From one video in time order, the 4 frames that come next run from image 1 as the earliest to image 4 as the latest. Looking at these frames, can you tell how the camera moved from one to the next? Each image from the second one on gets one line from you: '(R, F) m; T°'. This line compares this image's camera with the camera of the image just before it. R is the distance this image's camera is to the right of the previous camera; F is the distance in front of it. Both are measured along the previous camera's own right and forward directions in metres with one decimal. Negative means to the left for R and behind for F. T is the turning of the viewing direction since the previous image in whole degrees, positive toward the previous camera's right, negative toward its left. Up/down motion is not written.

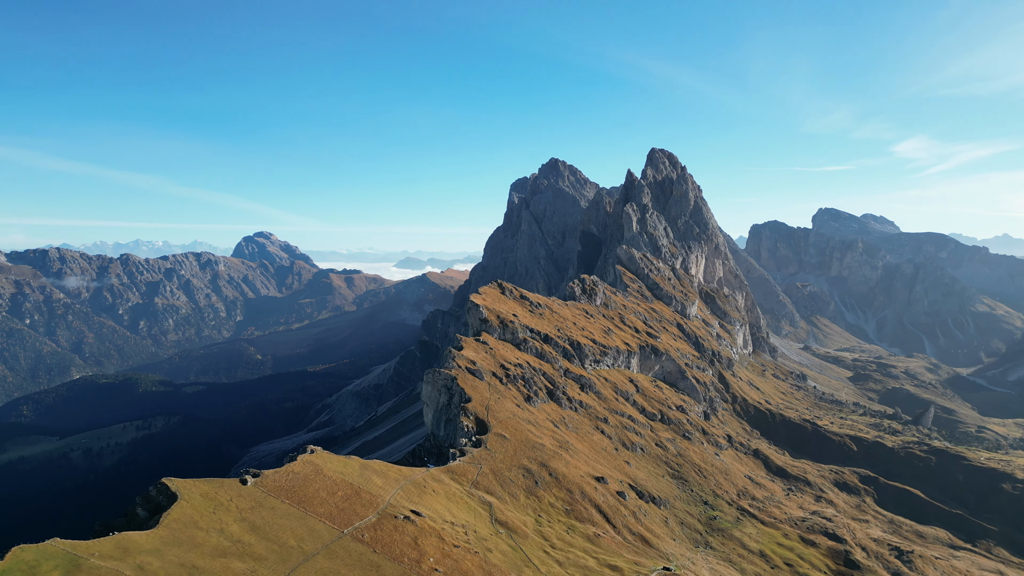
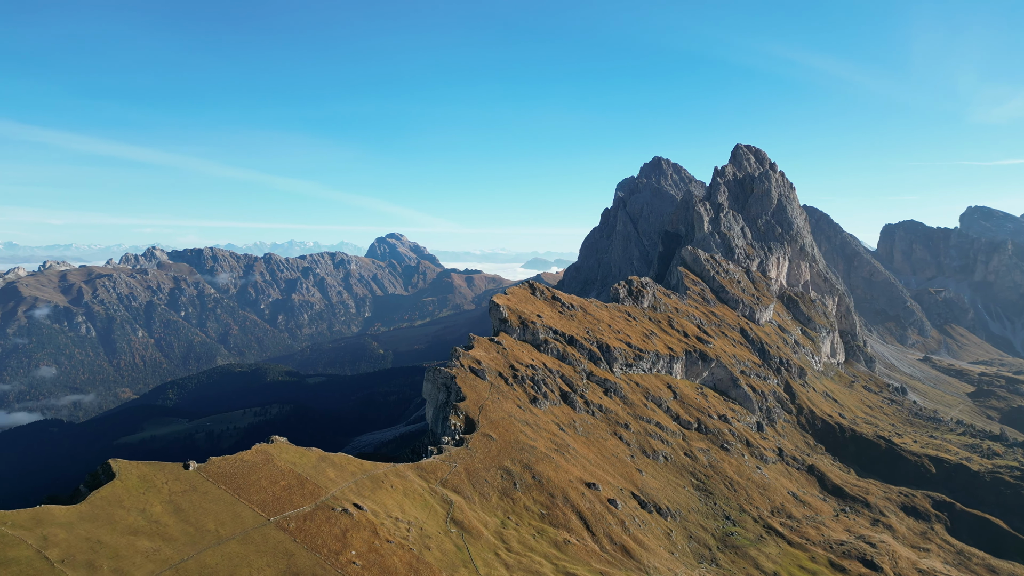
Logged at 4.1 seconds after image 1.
(+15.5, +1.4) m; -6°
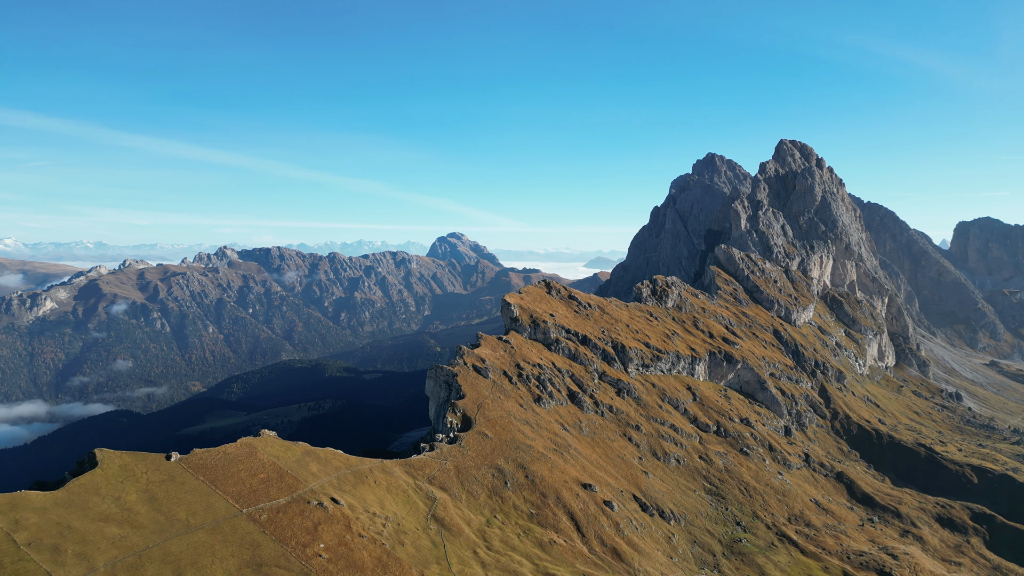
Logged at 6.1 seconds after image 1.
(+7.2, +0.3) m; -3°
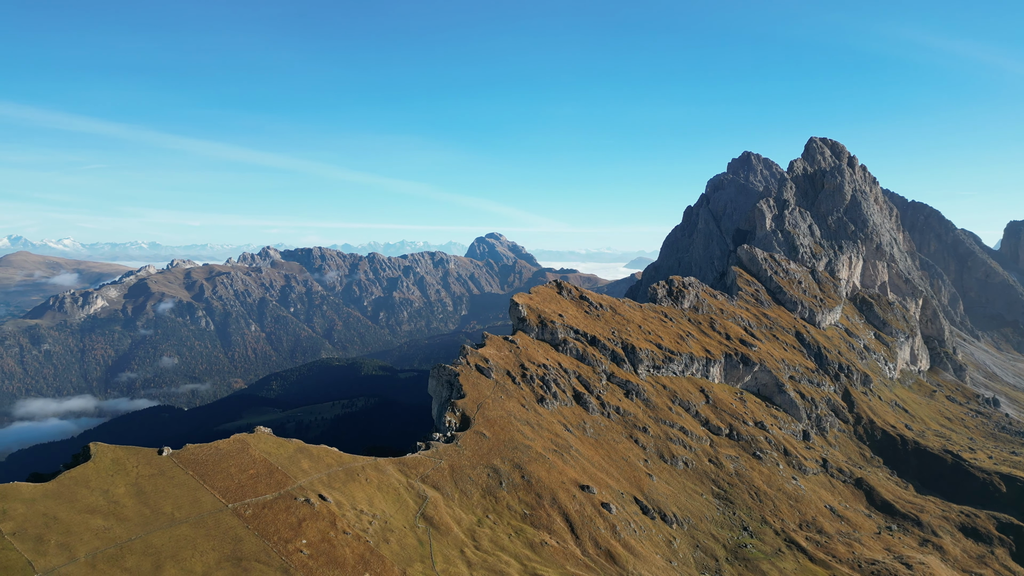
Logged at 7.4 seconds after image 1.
(+4.4, 0.0) m; -2°
